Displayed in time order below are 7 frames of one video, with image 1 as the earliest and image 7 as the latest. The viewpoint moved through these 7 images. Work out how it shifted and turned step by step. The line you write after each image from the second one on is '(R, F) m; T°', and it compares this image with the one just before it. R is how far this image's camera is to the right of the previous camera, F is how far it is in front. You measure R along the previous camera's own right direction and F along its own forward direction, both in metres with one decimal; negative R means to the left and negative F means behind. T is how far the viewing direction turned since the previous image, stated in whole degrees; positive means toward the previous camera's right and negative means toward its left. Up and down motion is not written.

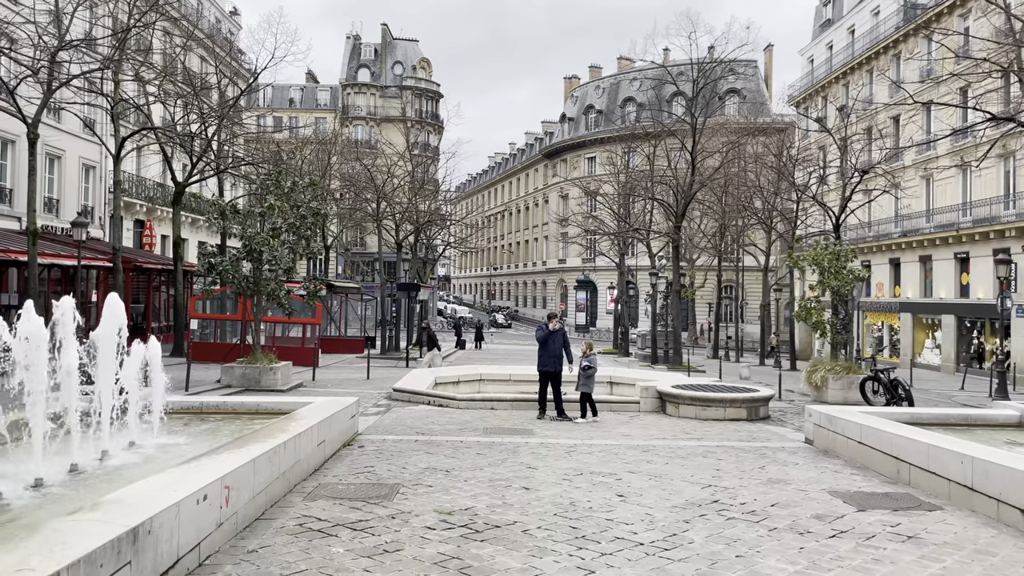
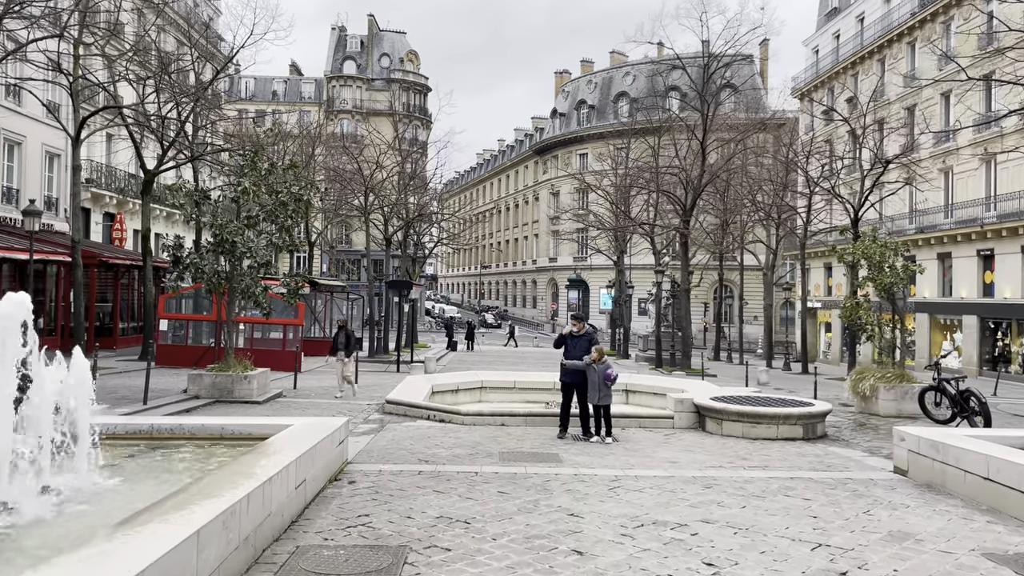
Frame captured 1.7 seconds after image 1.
(-0.4, +1.8) m; +1°
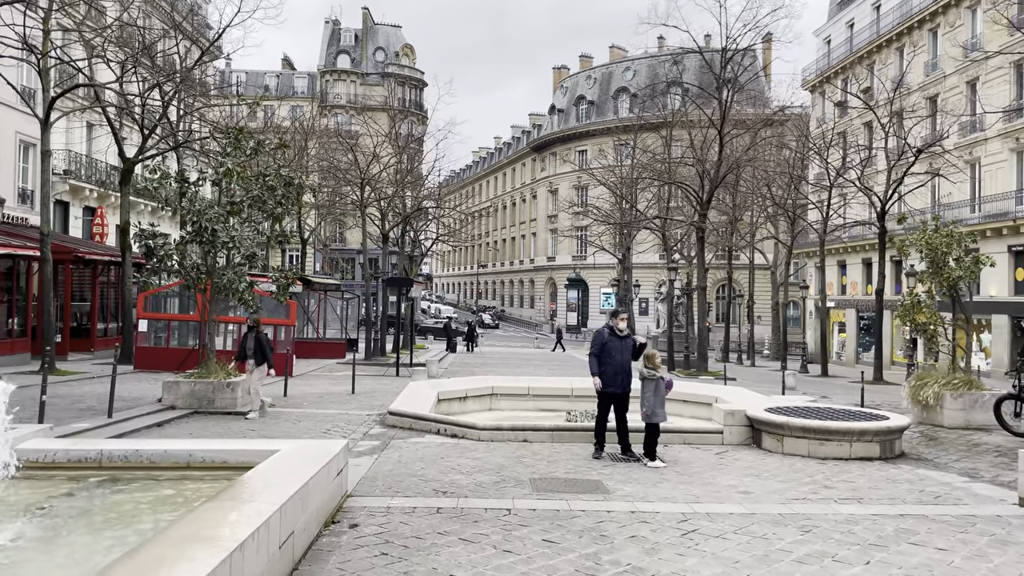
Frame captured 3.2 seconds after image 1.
(-0.4, +1.5) m; 0°
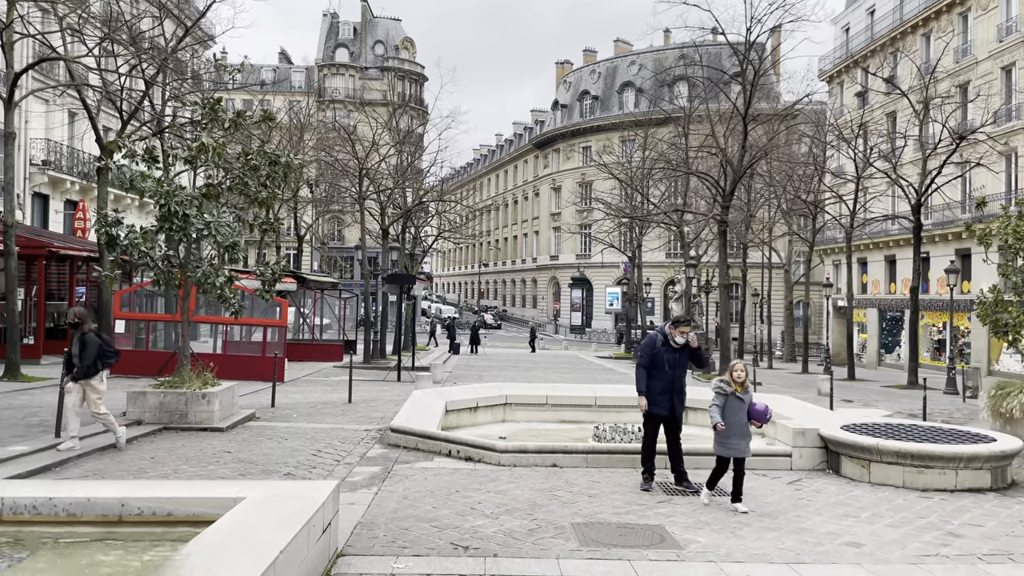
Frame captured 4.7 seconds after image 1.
(-0.3, +1.6) m; 0°
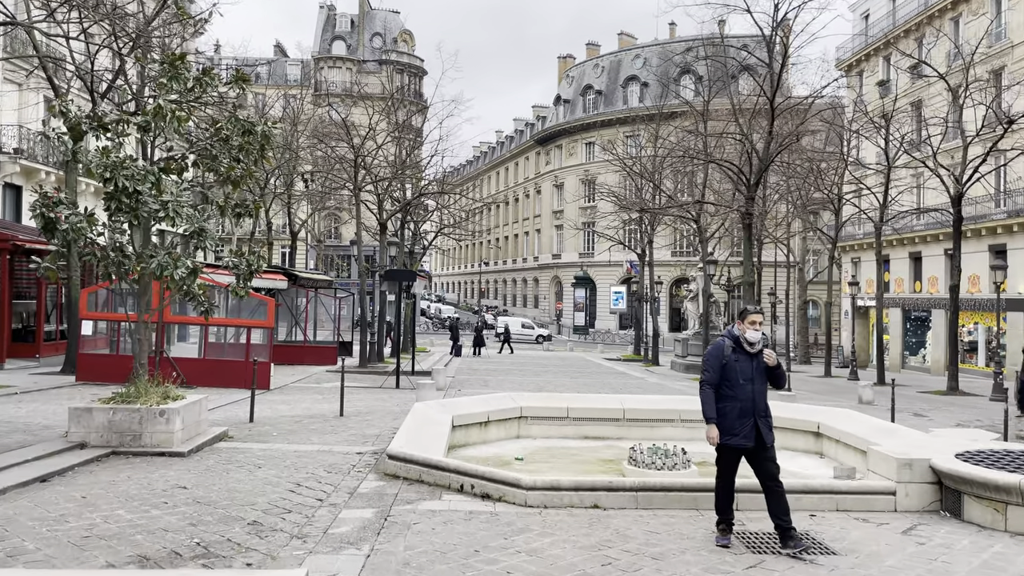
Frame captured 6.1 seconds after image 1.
(-0.2, +1.7) m; 0°
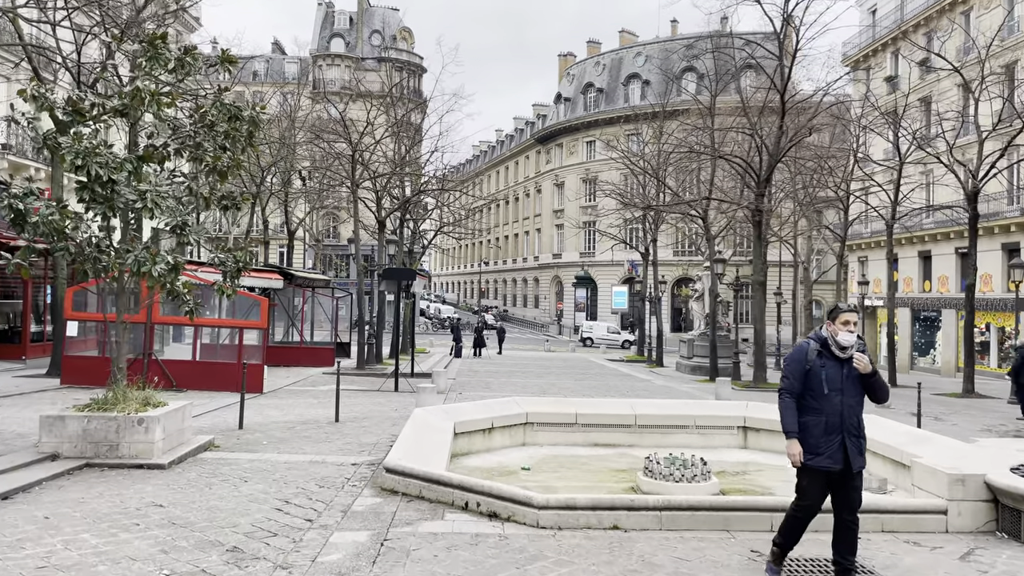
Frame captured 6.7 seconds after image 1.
(-0.1, +0.6) m; 0°
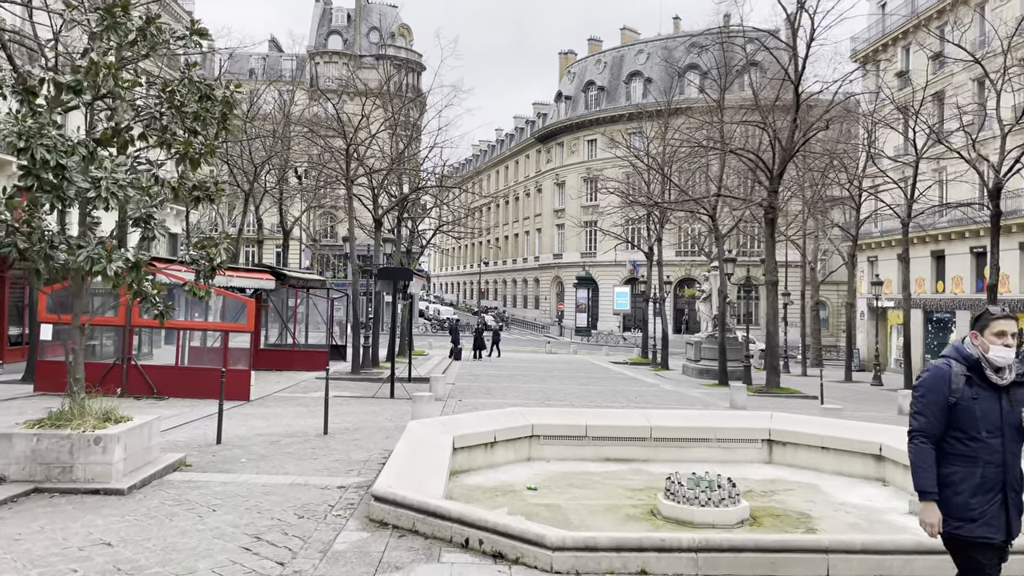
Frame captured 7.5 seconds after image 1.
(-0.1, +0.9) m; 0°
